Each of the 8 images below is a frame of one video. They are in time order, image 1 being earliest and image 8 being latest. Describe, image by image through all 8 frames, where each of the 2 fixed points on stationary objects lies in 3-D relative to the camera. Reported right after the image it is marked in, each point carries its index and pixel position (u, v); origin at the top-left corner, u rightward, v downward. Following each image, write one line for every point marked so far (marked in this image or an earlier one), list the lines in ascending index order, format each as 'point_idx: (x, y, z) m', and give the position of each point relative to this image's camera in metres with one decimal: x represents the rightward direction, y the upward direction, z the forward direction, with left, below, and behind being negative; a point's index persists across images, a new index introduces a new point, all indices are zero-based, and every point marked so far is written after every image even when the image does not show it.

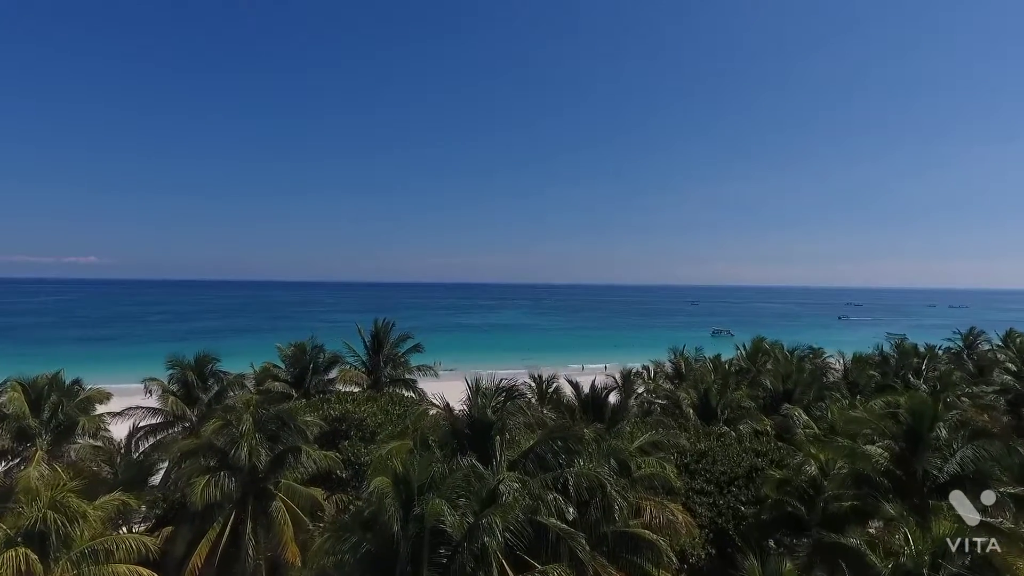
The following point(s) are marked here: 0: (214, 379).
0: (-9.6, -3.0, +15.1) m
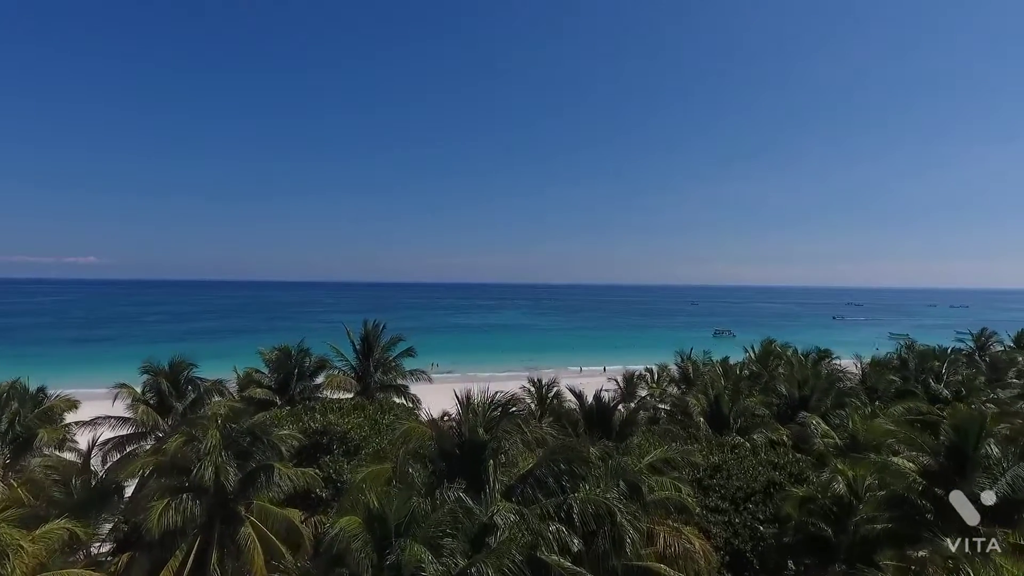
0: (-9.7, -3.0, +14.0) m
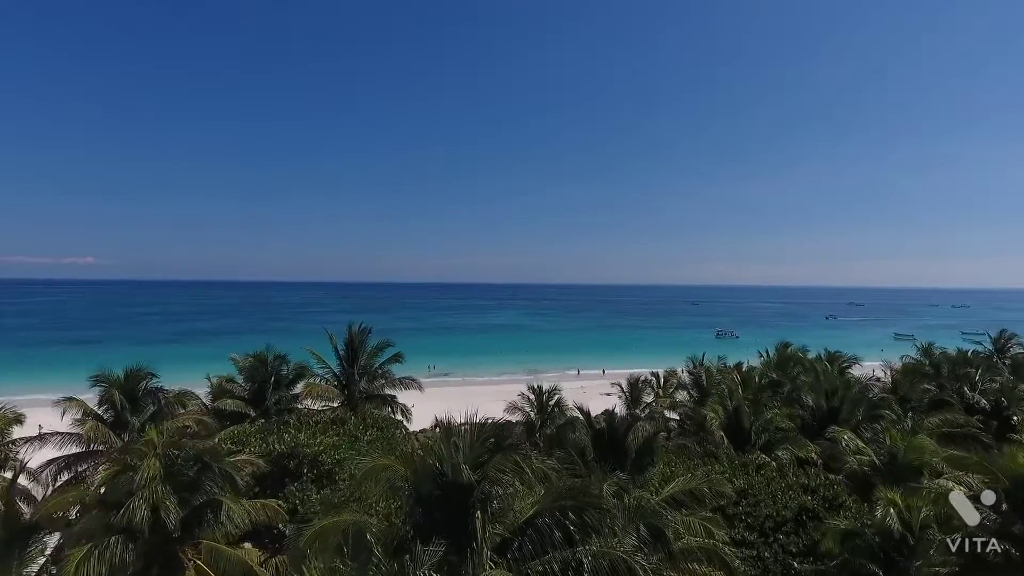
0: (-9.8, -3.0, +12.6) m
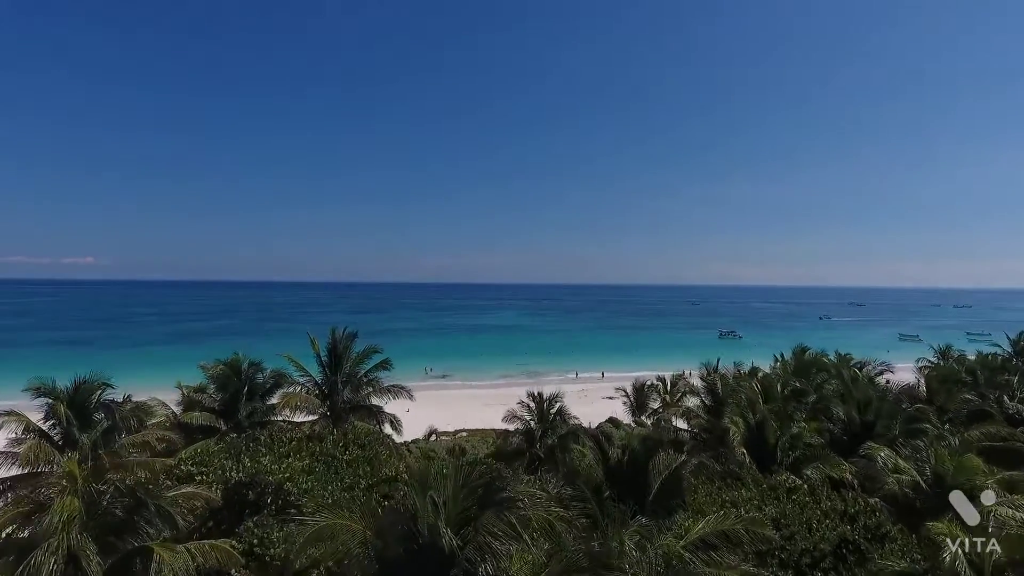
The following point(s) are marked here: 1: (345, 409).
0: (-9.8, -3.0, +11.2) m
1: (-5.0, -3.7, +14.1) m
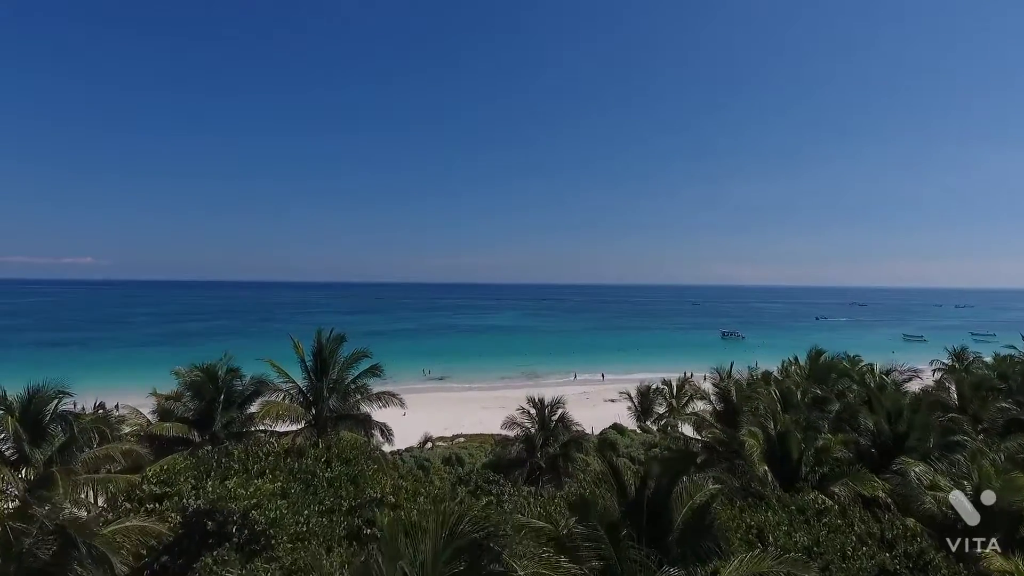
0: (-9.8, -3.0, +10.2) m
1: (-5.1, -3.7, +13.1) m
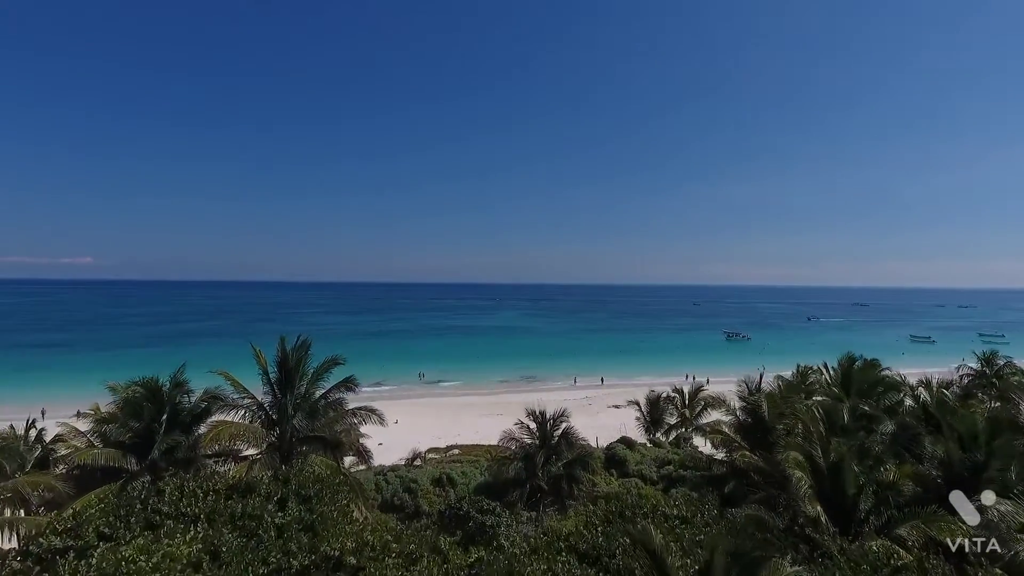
0: (-9.9, -3.0, +8.3) m
1: (-5.1, -3.6, +11.2) m
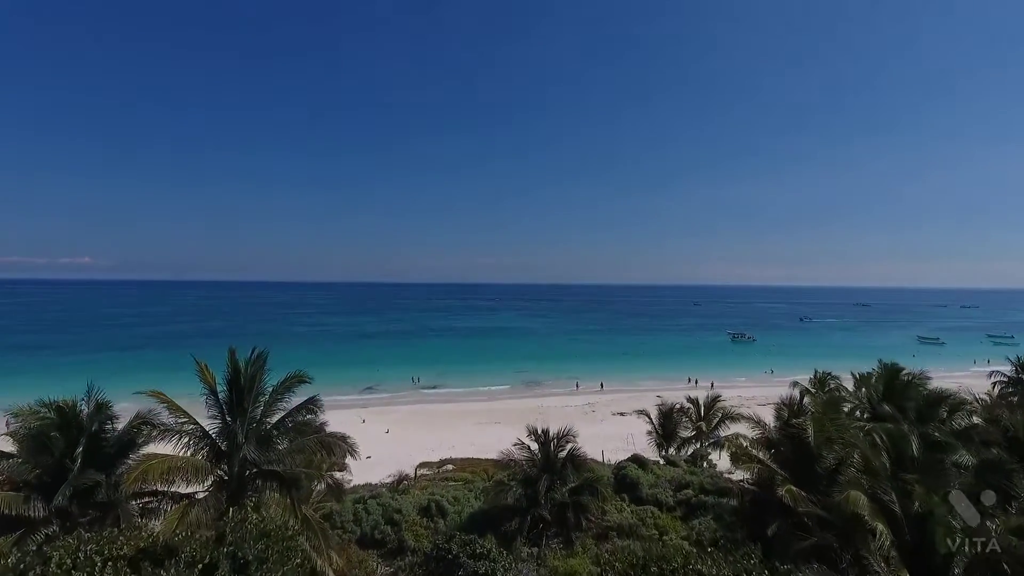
0: (-9.9, -3.0, +6.3) m
1: (-5.2, -3.7, +9.2) m
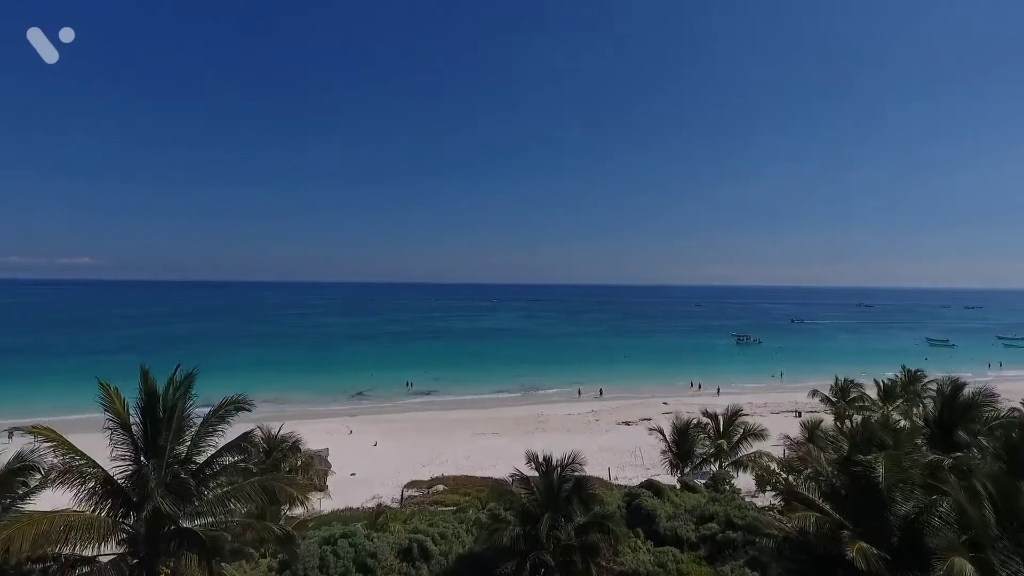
0: (-10.0, -3.1, +4.1) m
1: (-5.3, -3.7, +7.1) m
